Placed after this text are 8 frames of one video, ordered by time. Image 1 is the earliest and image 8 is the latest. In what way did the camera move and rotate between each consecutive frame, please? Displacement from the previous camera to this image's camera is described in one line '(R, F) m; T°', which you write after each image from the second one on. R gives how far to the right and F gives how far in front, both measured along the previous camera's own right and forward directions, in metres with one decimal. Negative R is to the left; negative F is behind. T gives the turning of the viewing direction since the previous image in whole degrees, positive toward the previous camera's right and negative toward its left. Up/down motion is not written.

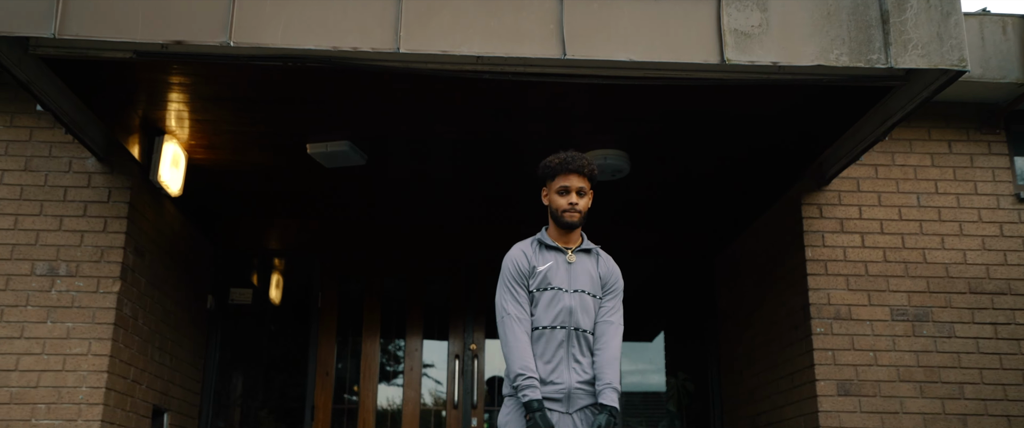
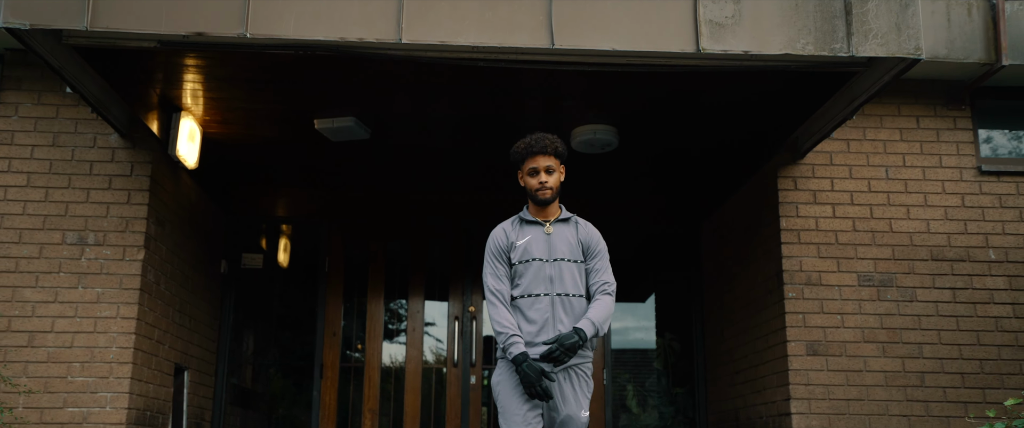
(0.0, -0.3) m; 0°
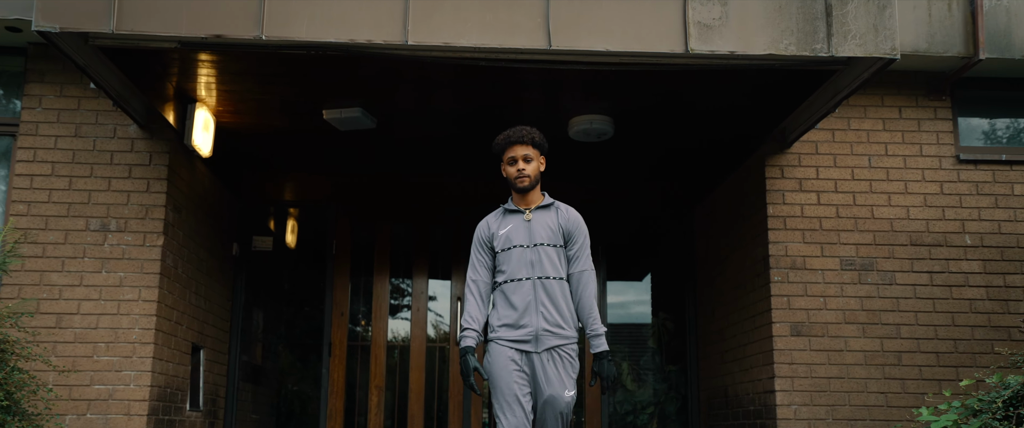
(0.0, -0.3) m; 0°
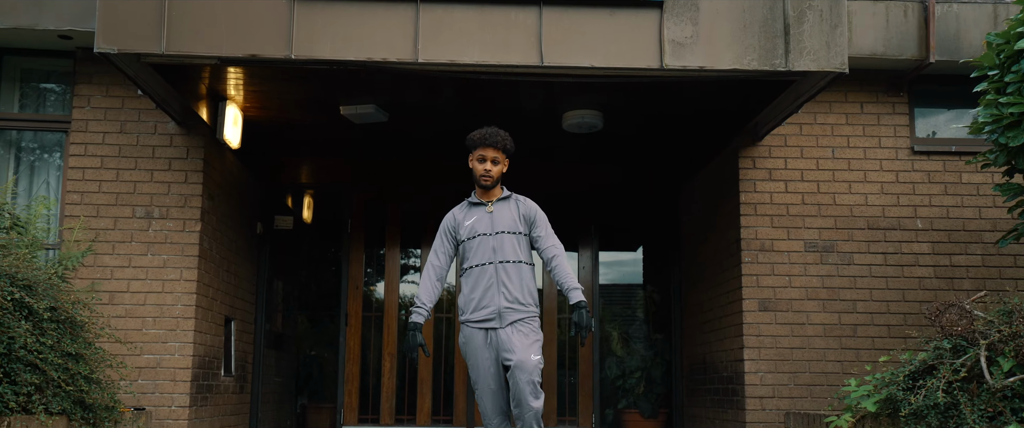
(0.0, -0.6) m; 0°
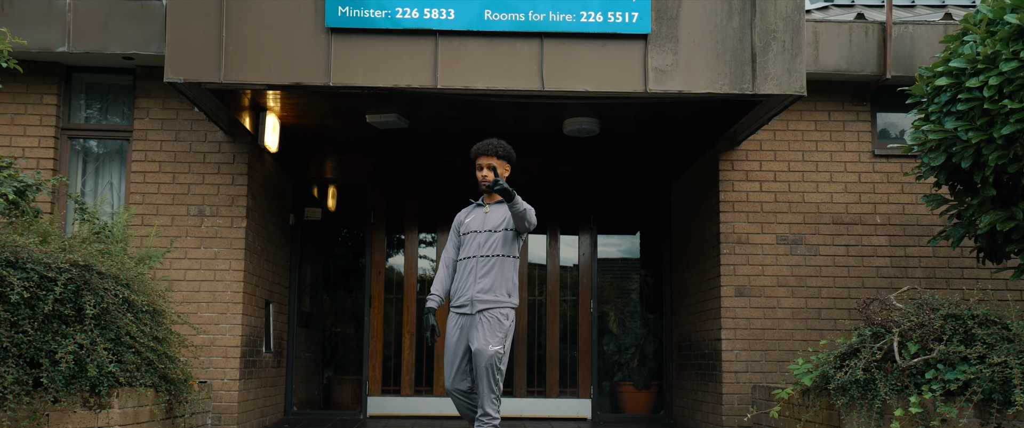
(0.0, -0.8) m; -1°
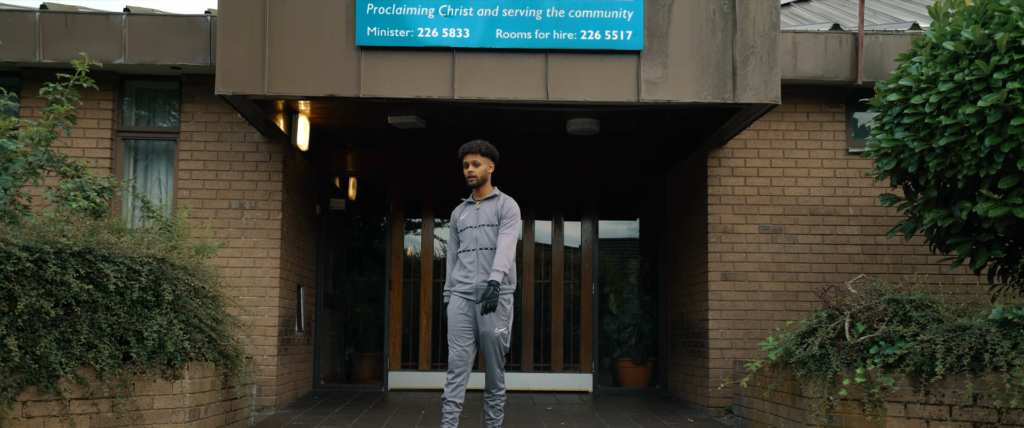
(0.0, -0.7) m; 0°
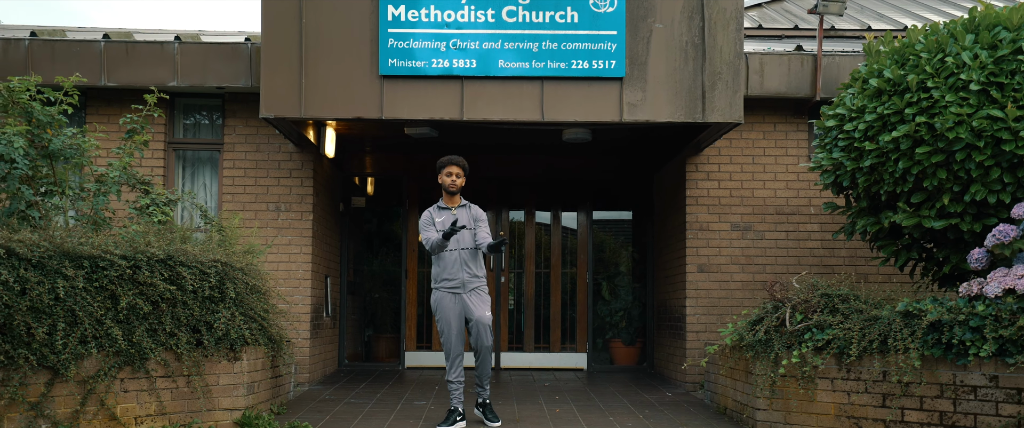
(+0.1, -1.0) m; 0°
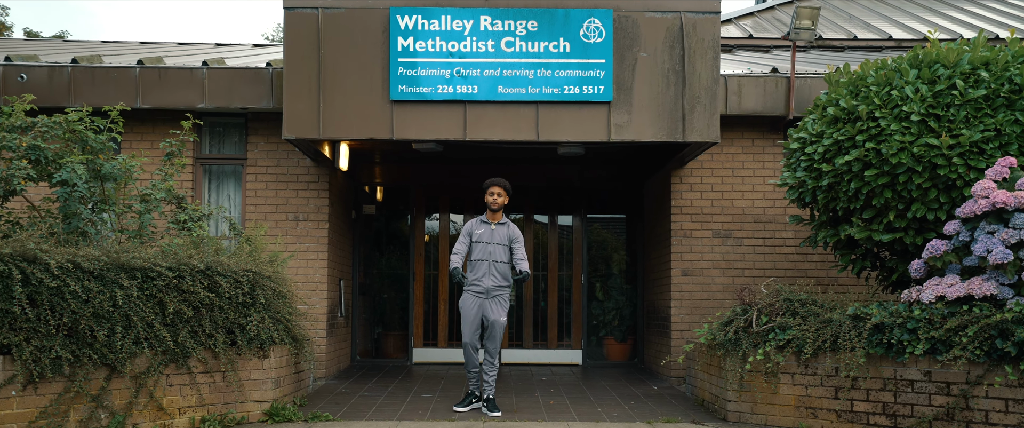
(0.0, -0.8) m; 0°
